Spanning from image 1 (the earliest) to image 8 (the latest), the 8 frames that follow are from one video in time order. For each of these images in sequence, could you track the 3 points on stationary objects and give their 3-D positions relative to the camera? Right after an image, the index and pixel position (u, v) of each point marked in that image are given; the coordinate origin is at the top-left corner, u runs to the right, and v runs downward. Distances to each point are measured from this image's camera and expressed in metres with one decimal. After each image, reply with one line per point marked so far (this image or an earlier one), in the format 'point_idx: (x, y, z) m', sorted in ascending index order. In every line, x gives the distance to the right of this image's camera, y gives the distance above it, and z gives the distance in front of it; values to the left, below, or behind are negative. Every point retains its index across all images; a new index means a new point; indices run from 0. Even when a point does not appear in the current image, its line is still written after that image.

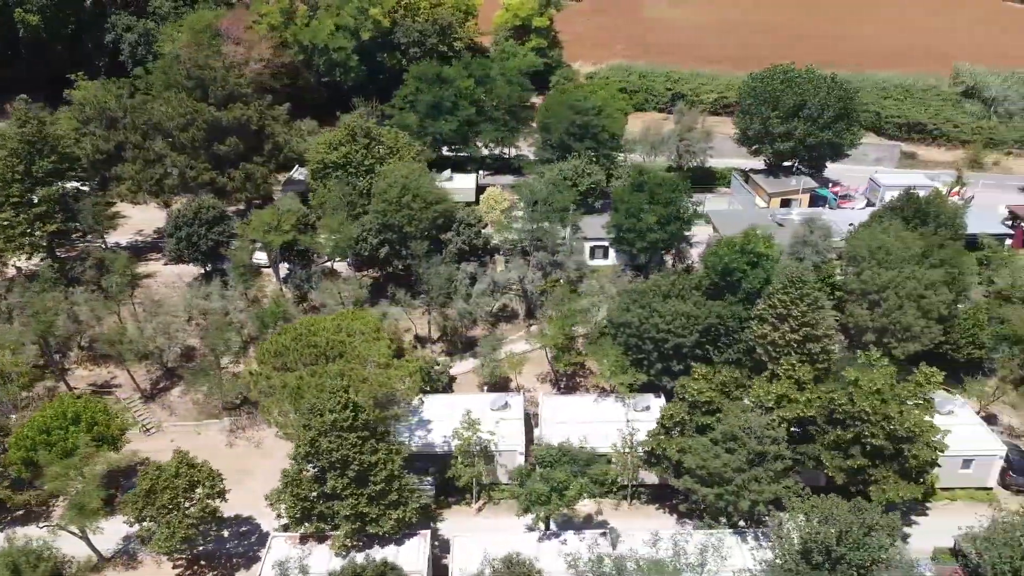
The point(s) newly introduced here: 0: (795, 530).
0: (+4.1, -3.5, +17.2) m
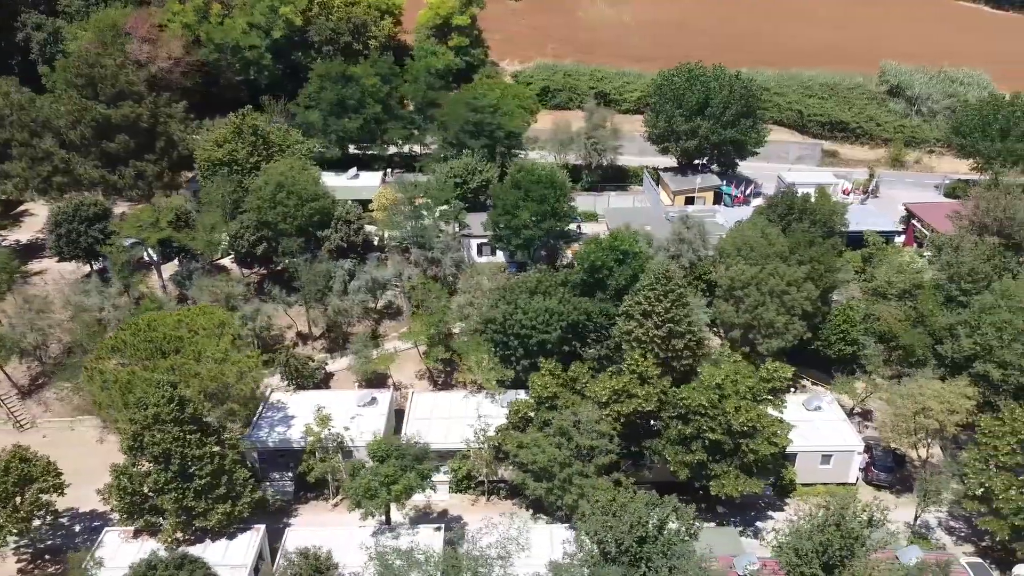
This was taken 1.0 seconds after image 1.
0: (+1.2, -3.4, +17.3) m
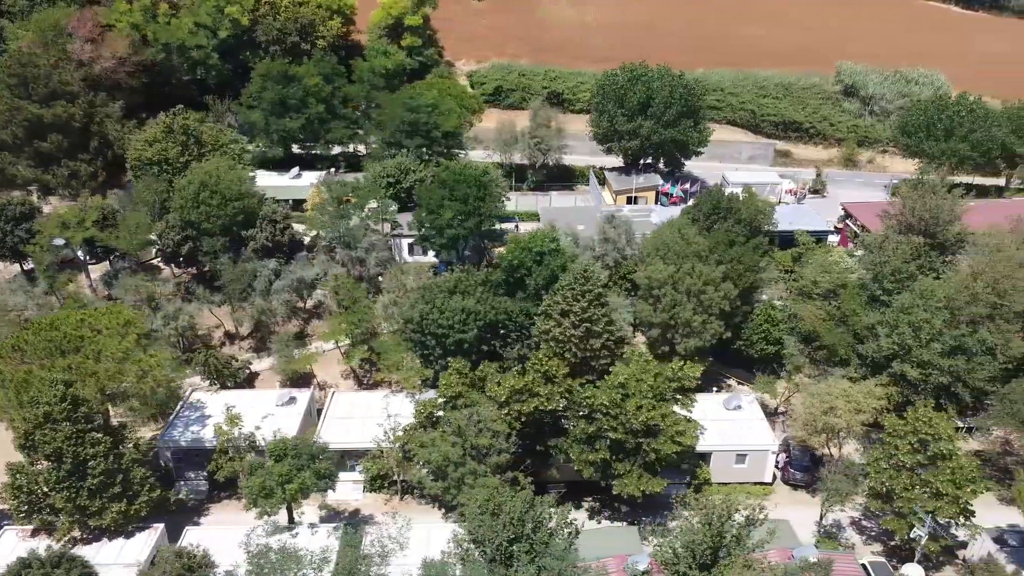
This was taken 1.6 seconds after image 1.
0: (-0.6, -3.4, +17.3) m
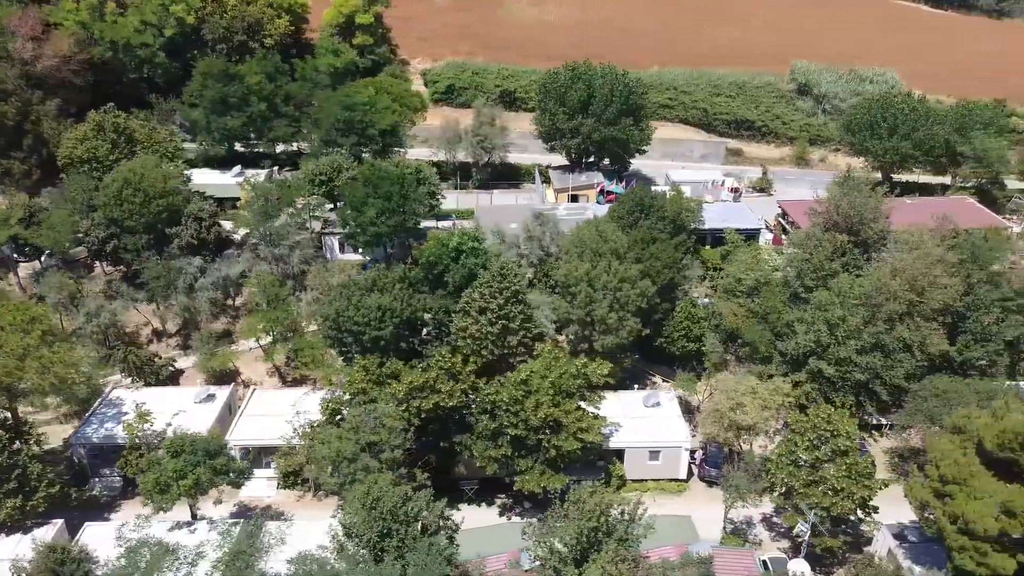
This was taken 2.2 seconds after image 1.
0: (-2.4, -3.4, +17.4) m
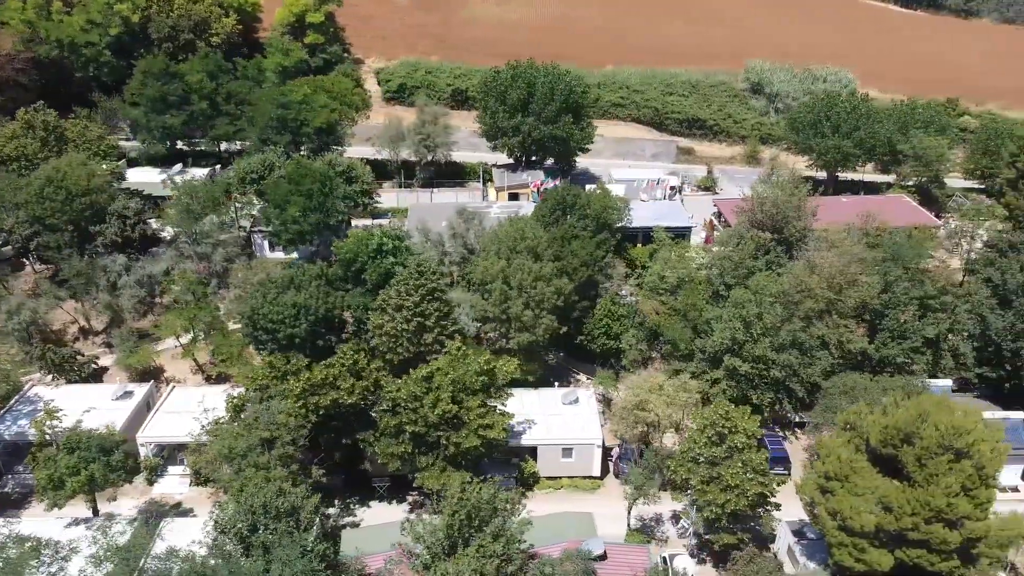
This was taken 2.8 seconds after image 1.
0: (-4.2, -3.3, +17.4) m
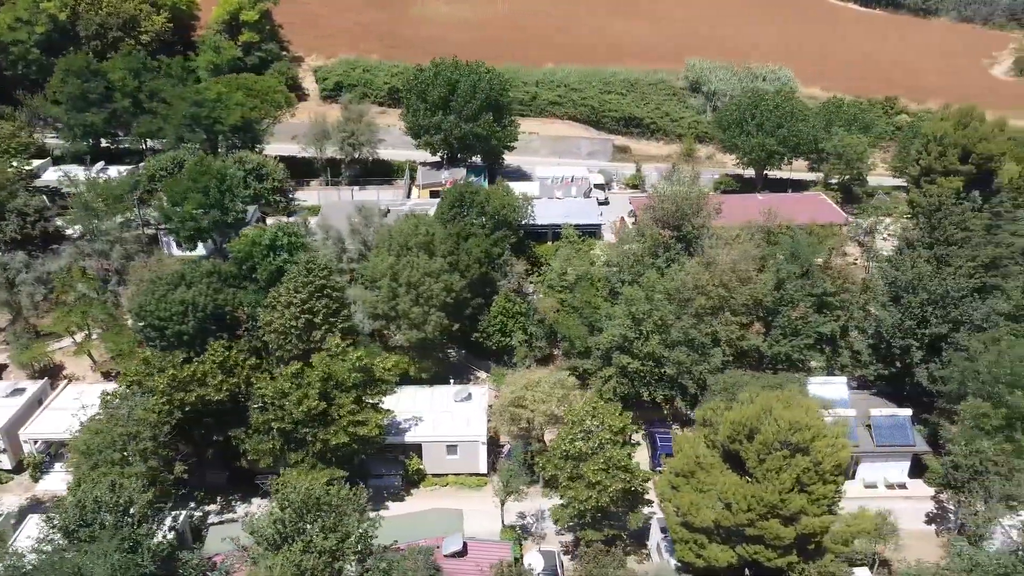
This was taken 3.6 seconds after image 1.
0: (-6.6, -3.2, +17.4) m
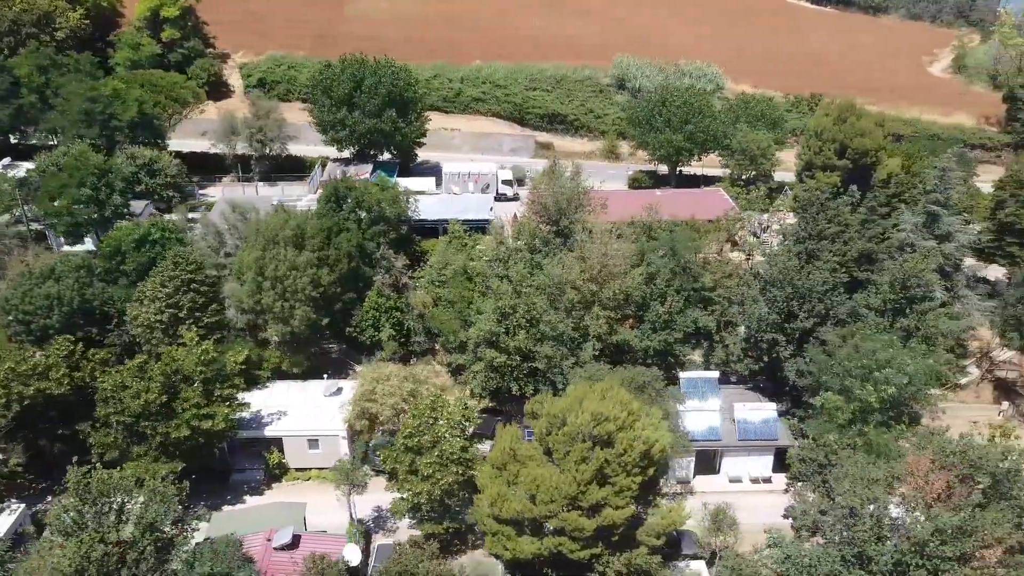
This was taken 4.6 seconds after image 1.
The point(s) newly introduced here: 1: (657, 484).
0: (-9.5, -3.1, +17.3) m
1: (+2.2, -3.1, +19.0) m
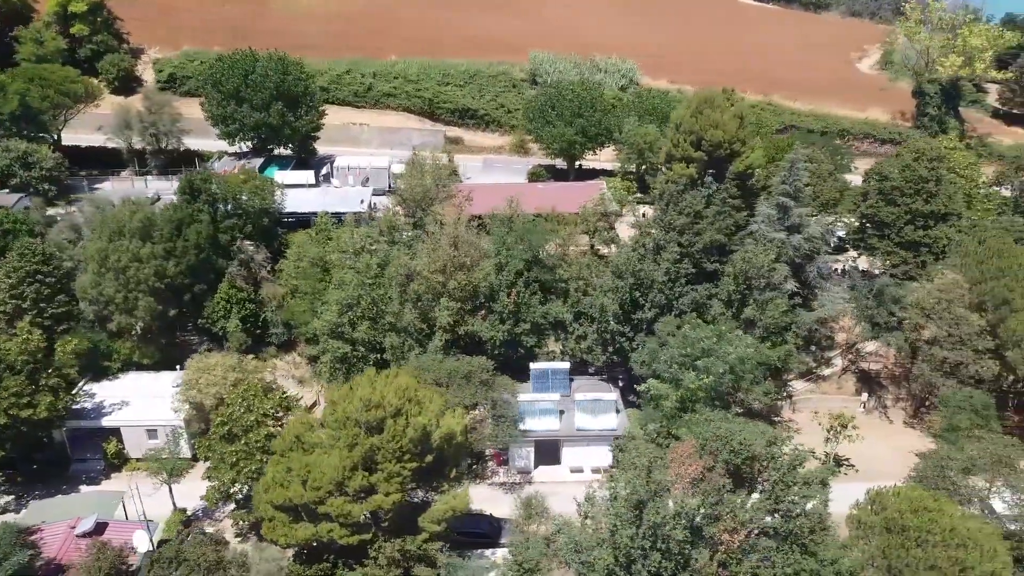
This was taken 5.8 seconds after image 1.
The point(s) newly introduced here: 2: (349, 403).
0: (-12.8, -2.9, +17.4) m
1: (-1.2, -2.9, +19.0) m
2: (-2.4, -1.7, +17.9) m
